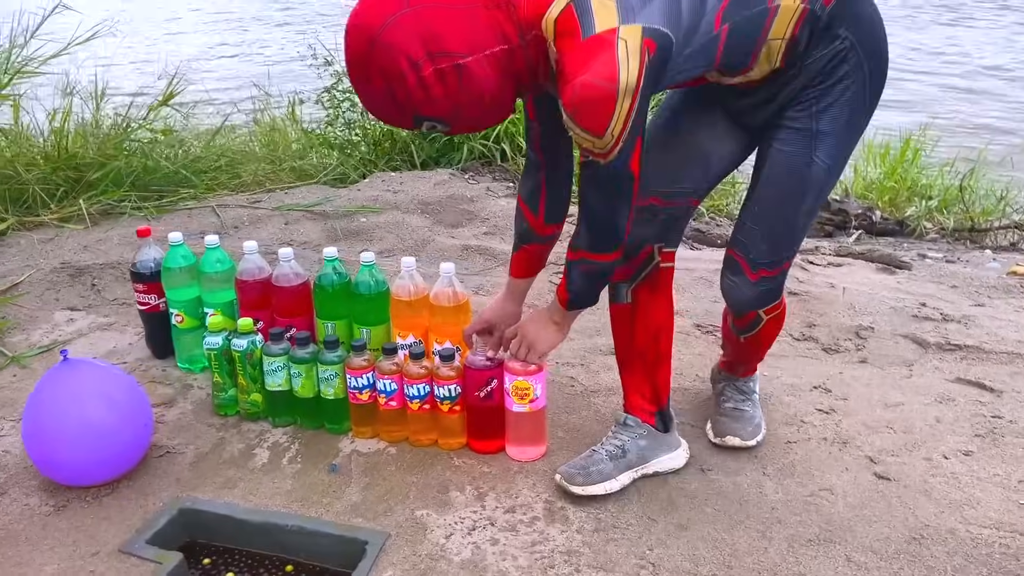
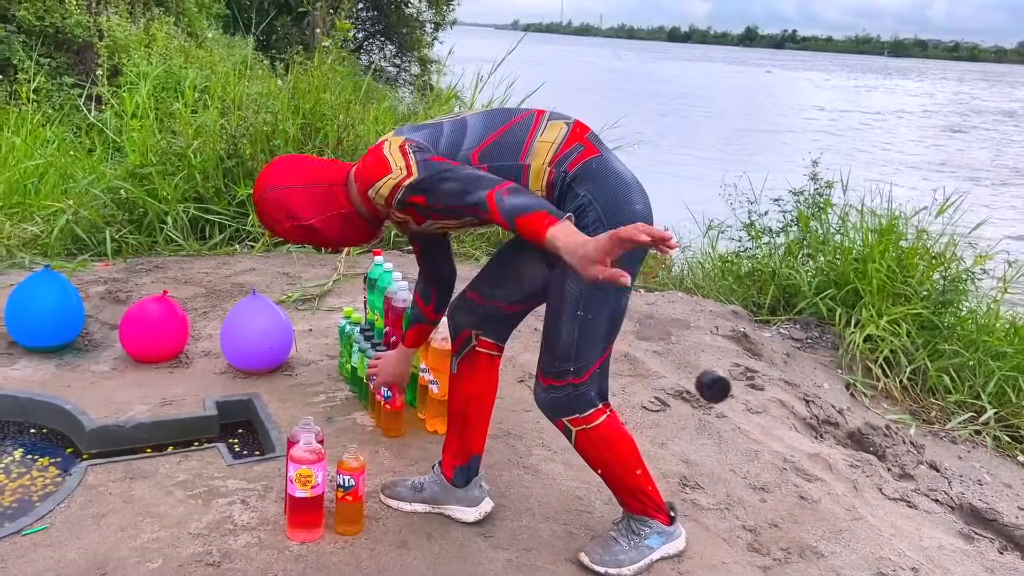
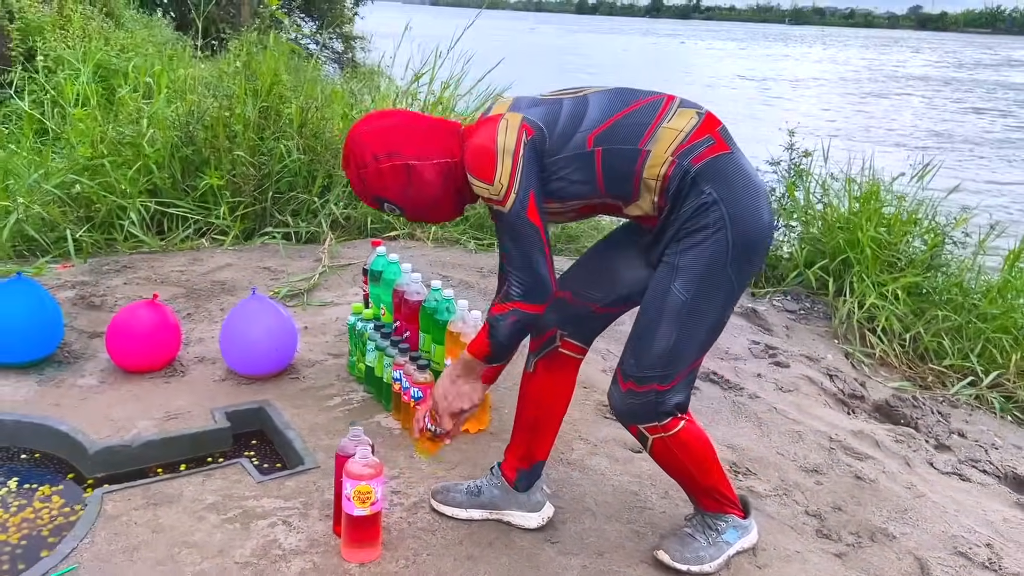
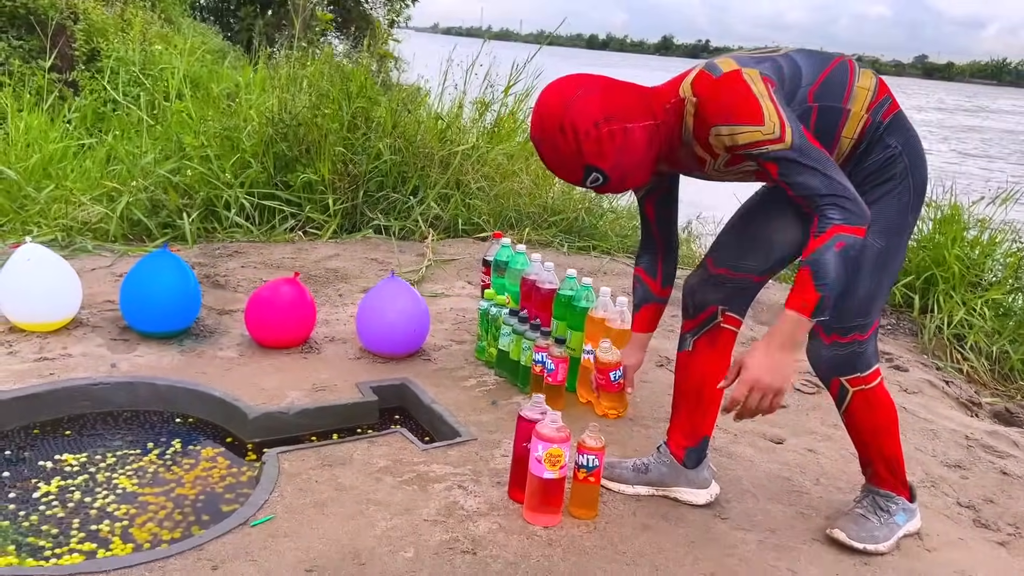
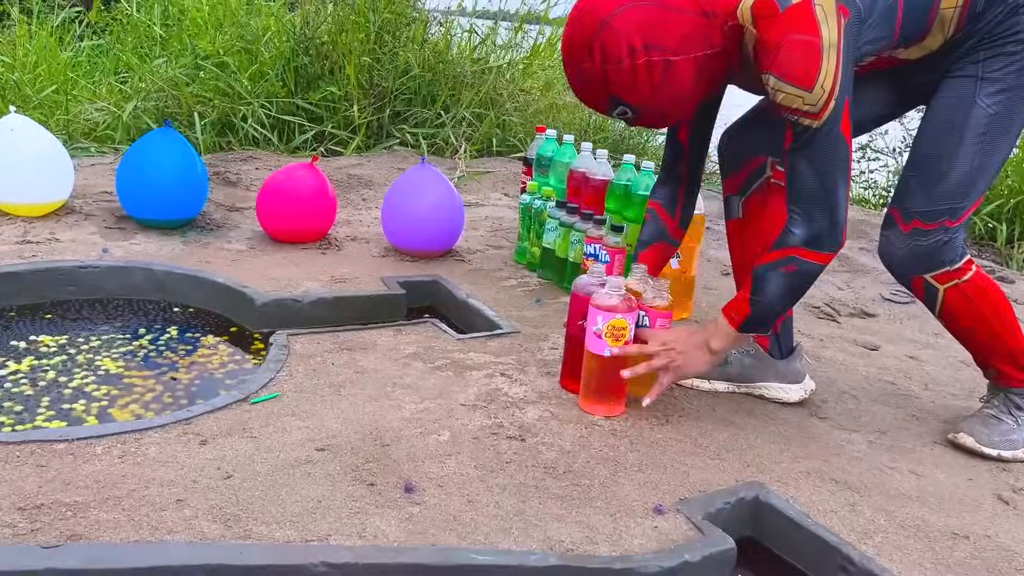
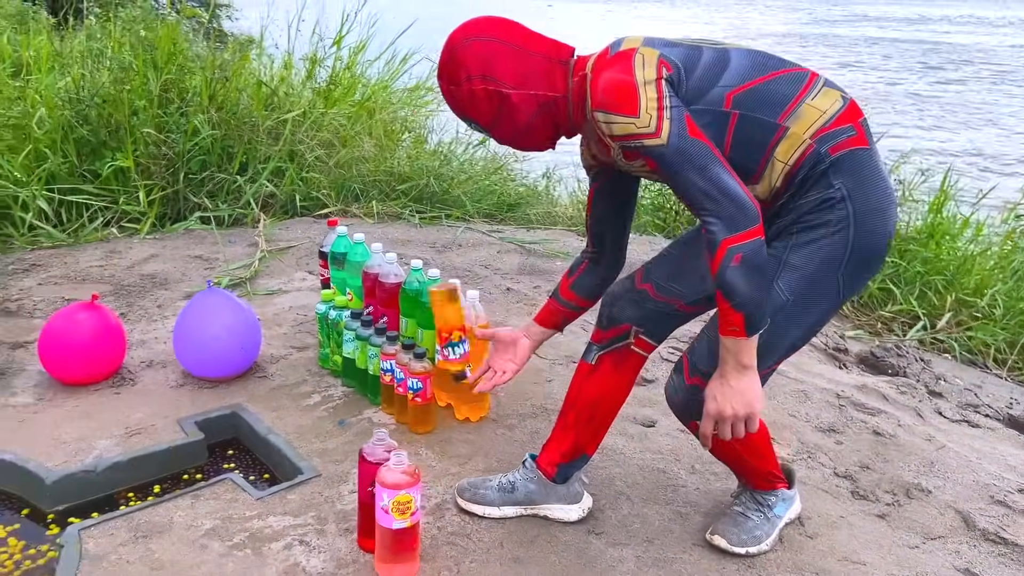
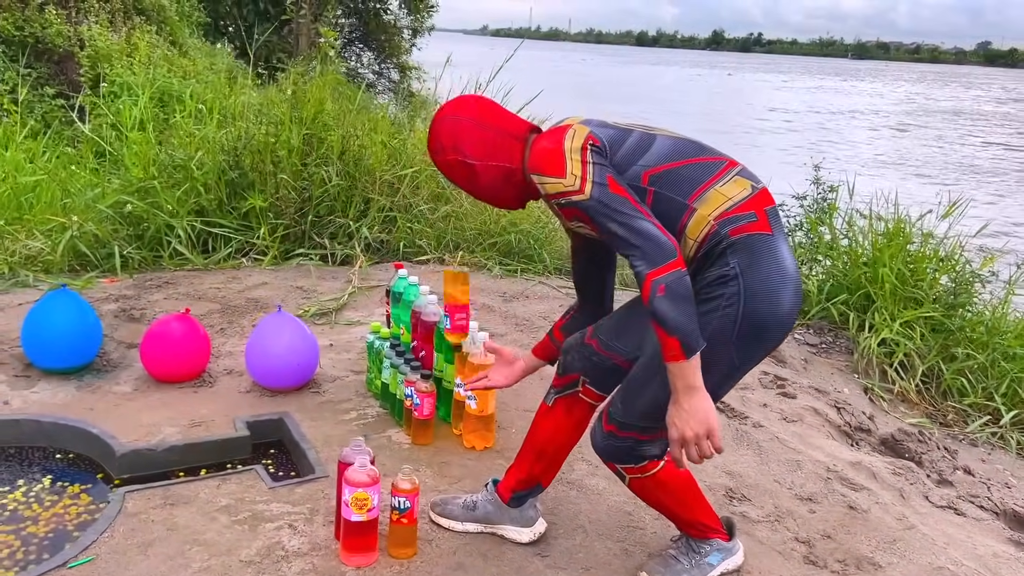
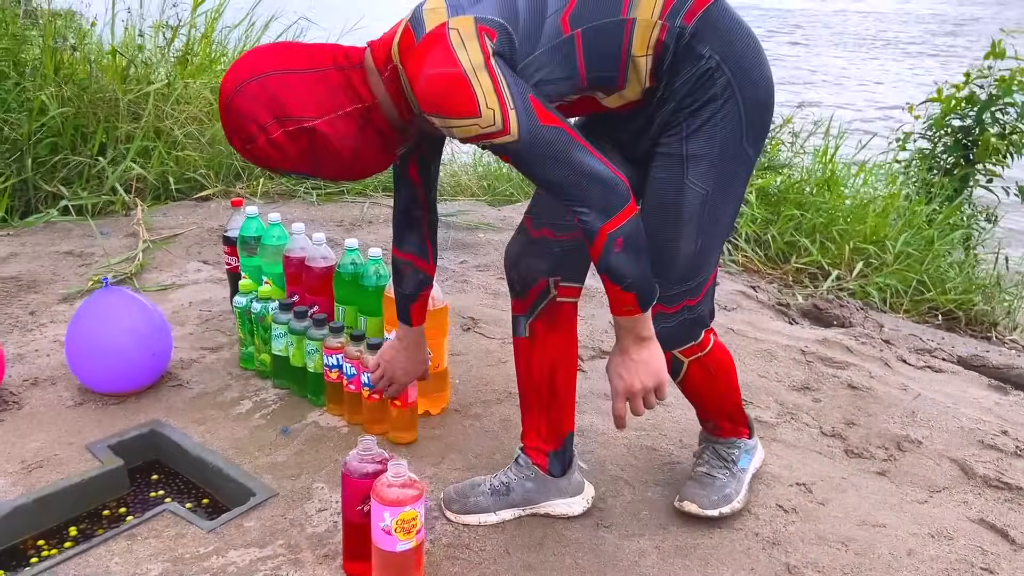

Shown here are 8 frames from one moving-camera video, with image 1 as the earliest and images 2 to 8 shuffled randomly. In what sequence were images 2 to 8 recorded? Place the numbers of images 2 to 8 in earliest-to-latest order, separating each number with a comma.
8, 6, 3, 2, 7, 4, 5
